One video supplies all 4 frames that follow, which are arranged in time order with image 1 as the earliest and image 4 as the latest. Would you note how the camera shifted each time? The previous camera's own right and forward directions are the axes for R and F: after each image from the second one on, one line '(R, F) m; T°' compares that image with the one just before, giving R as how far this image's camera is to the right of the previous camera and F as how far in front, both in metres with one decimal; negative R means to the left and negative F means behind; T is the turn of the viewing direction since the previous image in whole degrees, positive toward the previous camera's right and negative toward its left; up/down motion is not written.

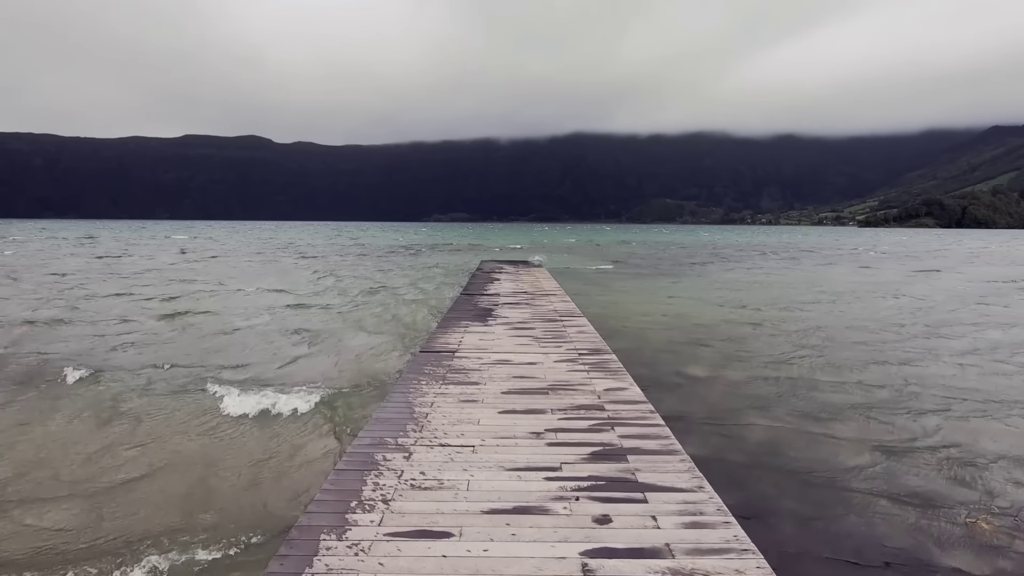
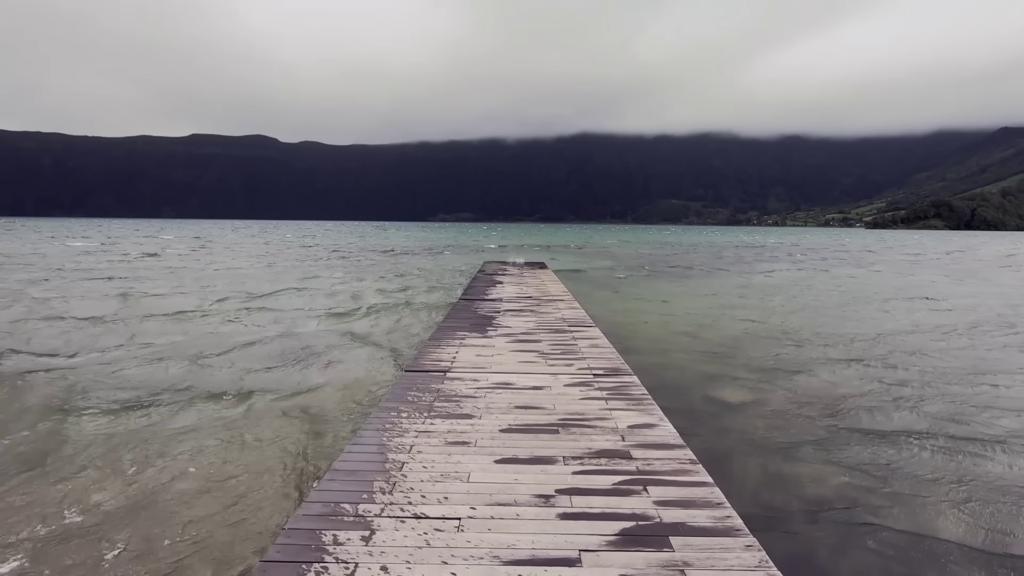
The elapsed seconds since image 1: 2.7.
(0.0, +1.2) m; -1°
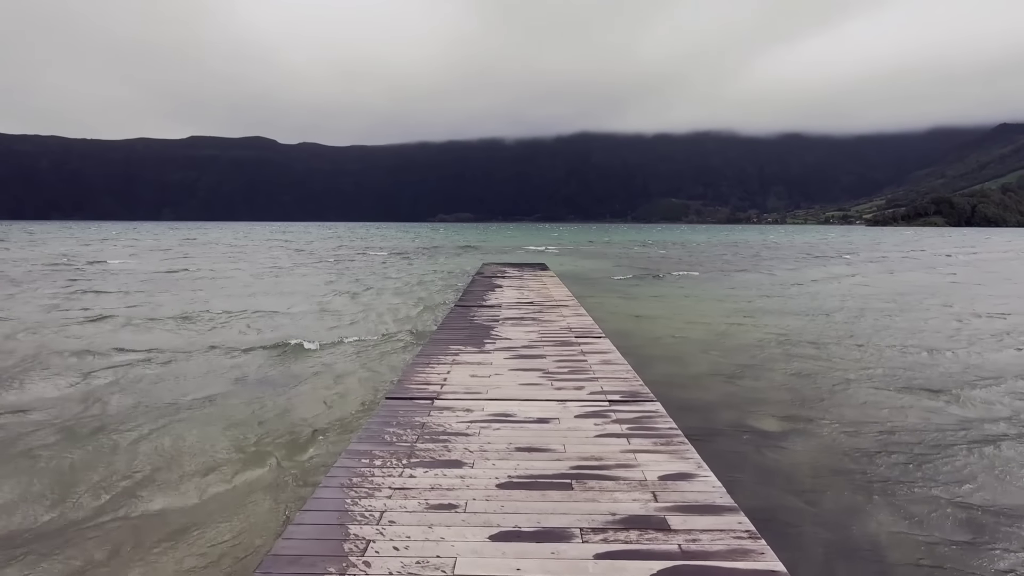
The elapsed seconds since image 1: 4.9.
(0.0, +1.1) m; 0°
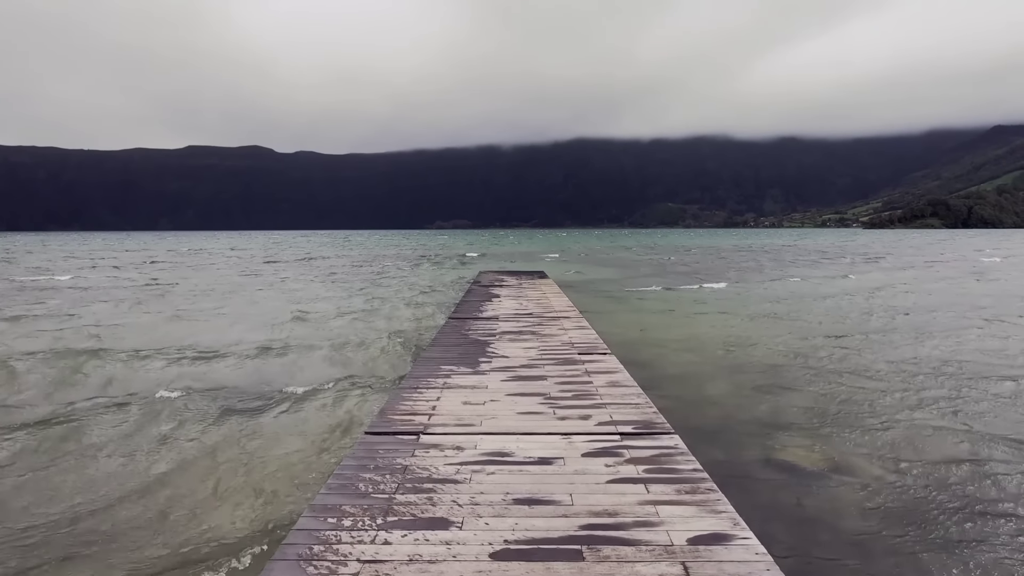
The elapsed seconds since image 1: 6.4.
(0.0, +0.7) m; 0°
